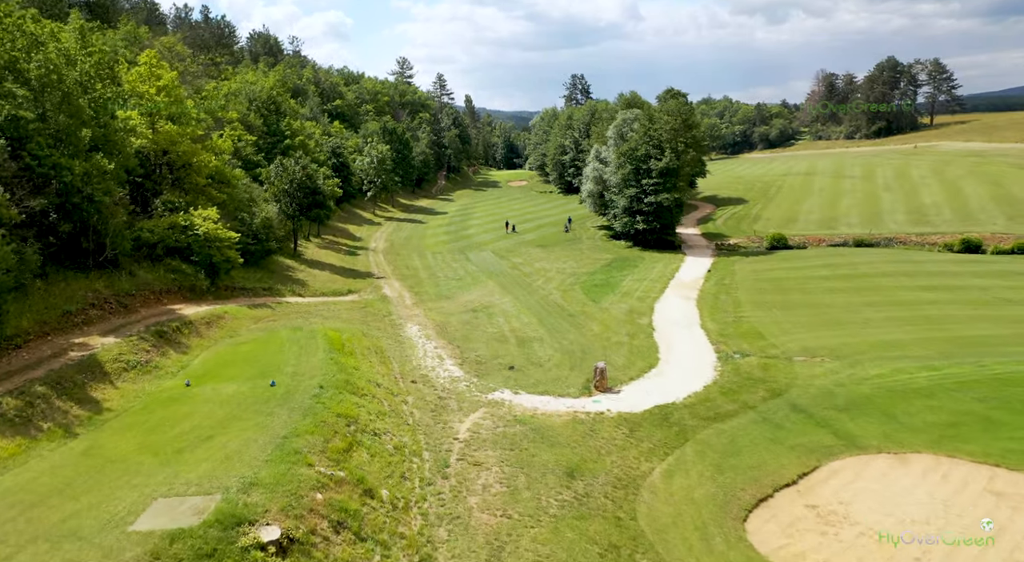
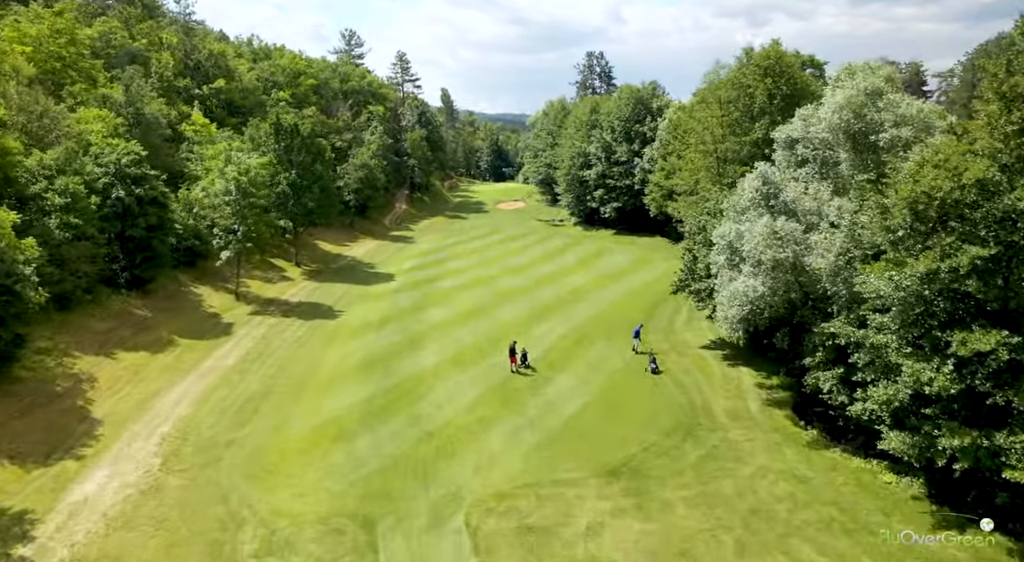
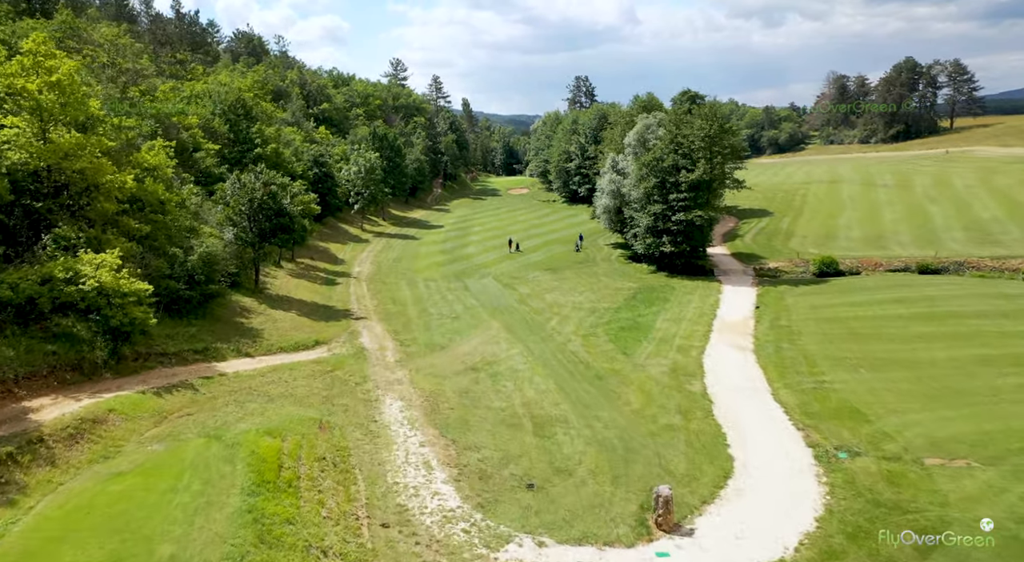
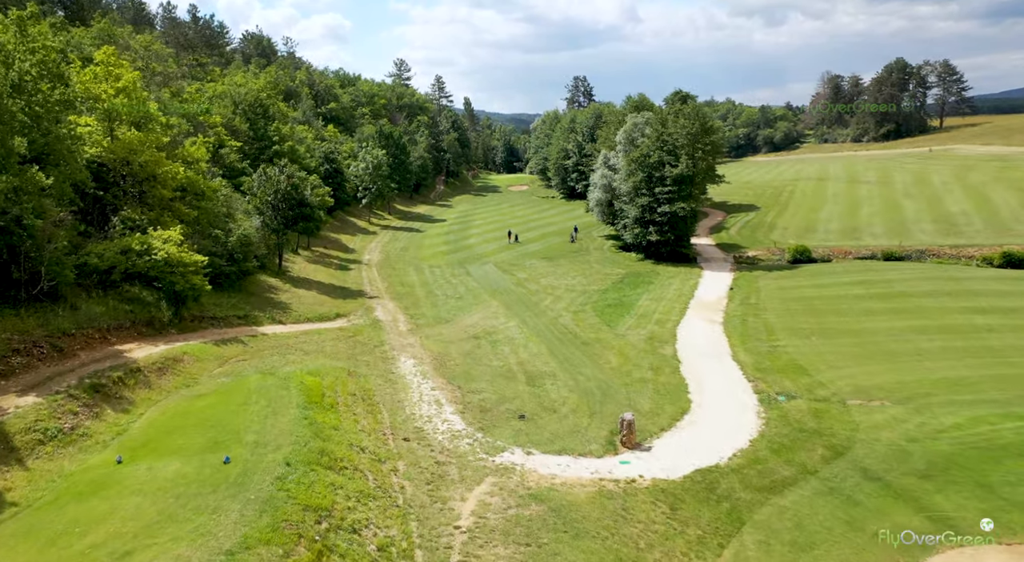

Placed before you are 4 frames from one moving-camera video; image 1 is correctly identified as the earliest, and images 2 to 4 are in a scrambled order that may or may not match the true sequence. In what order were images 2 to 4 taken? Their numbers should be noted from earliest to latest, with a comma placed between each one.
4, 3, 2
